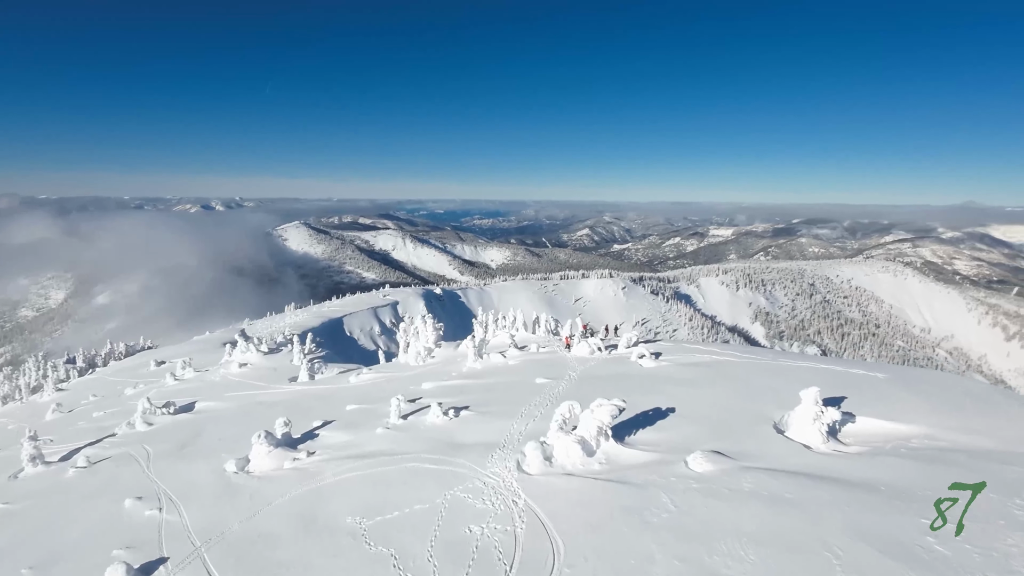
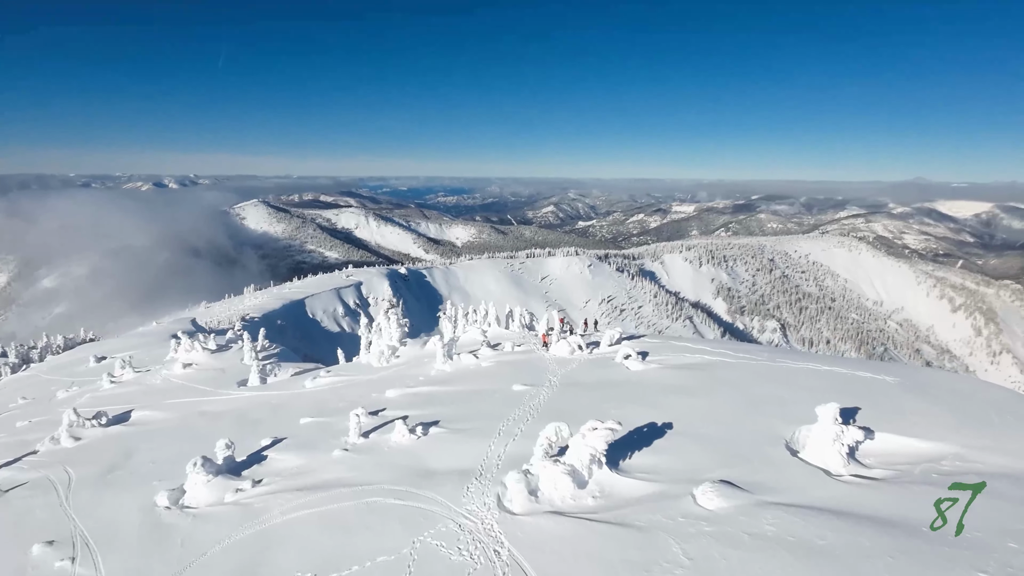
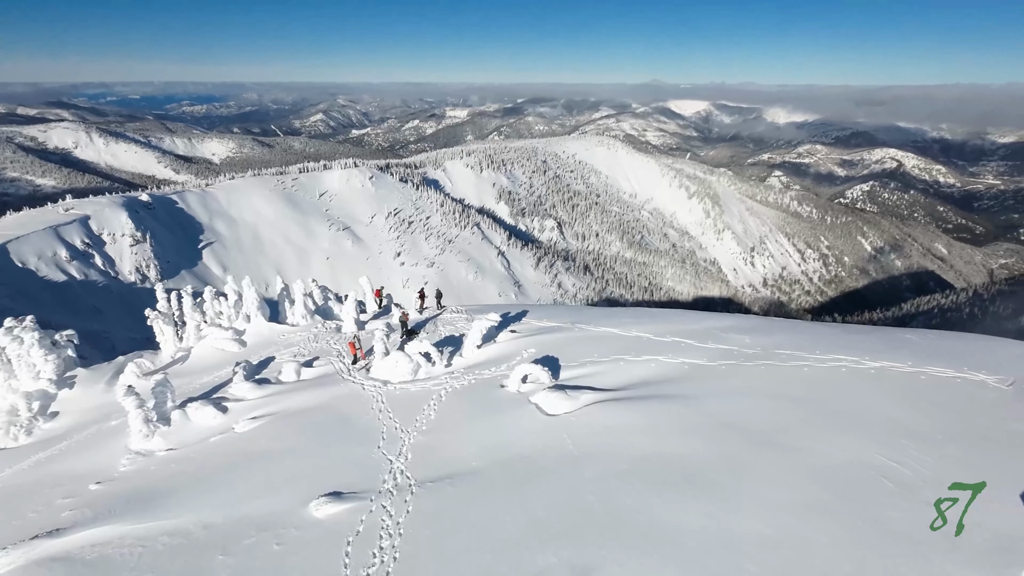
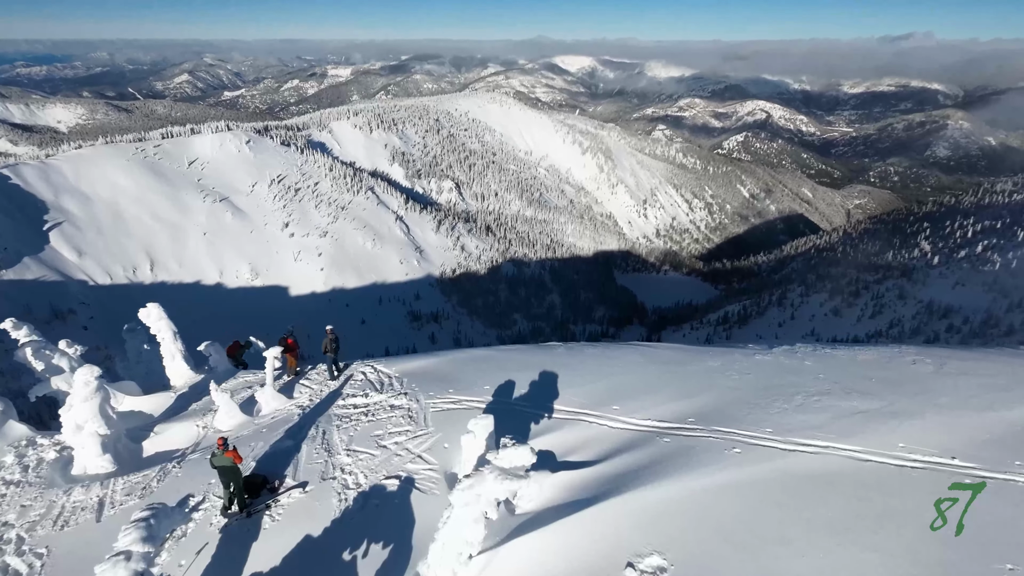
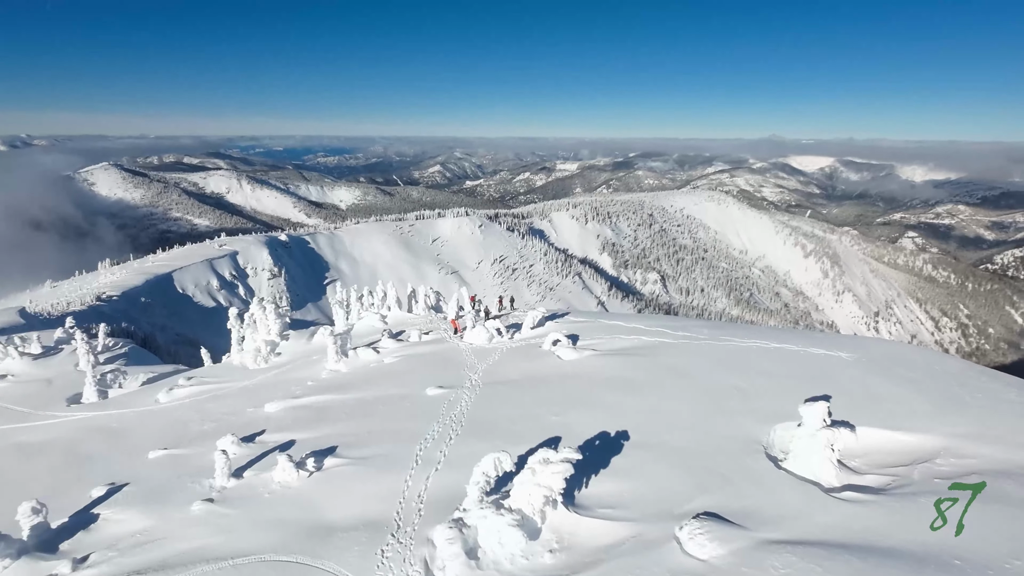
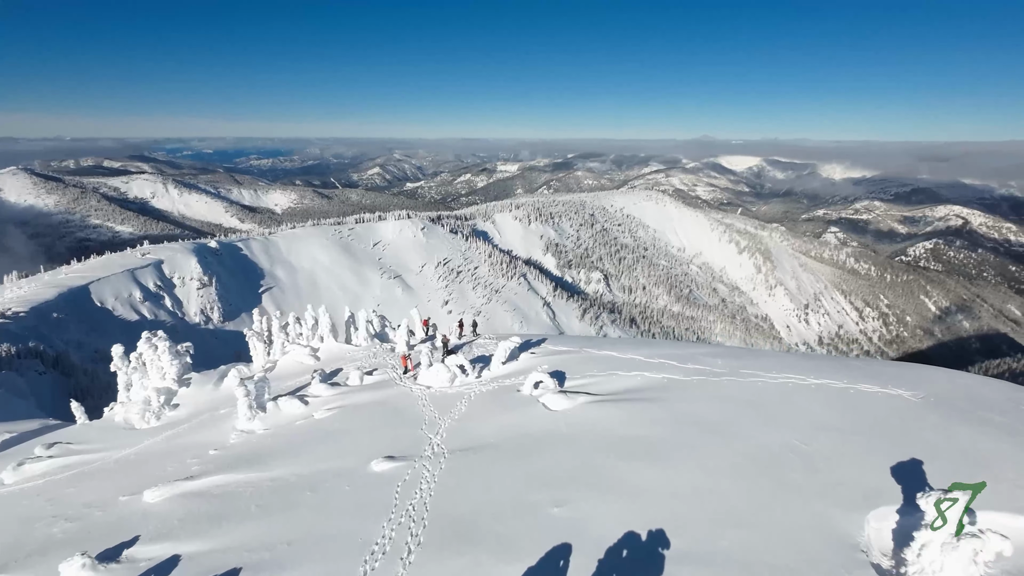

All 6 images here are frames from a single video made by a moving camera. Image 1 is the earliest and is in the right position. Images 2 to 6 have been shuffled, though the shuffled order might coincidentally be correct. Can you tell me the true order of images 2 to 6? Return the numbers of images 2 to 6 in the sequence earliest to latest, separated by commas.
2, 5, 6, 3, 4
